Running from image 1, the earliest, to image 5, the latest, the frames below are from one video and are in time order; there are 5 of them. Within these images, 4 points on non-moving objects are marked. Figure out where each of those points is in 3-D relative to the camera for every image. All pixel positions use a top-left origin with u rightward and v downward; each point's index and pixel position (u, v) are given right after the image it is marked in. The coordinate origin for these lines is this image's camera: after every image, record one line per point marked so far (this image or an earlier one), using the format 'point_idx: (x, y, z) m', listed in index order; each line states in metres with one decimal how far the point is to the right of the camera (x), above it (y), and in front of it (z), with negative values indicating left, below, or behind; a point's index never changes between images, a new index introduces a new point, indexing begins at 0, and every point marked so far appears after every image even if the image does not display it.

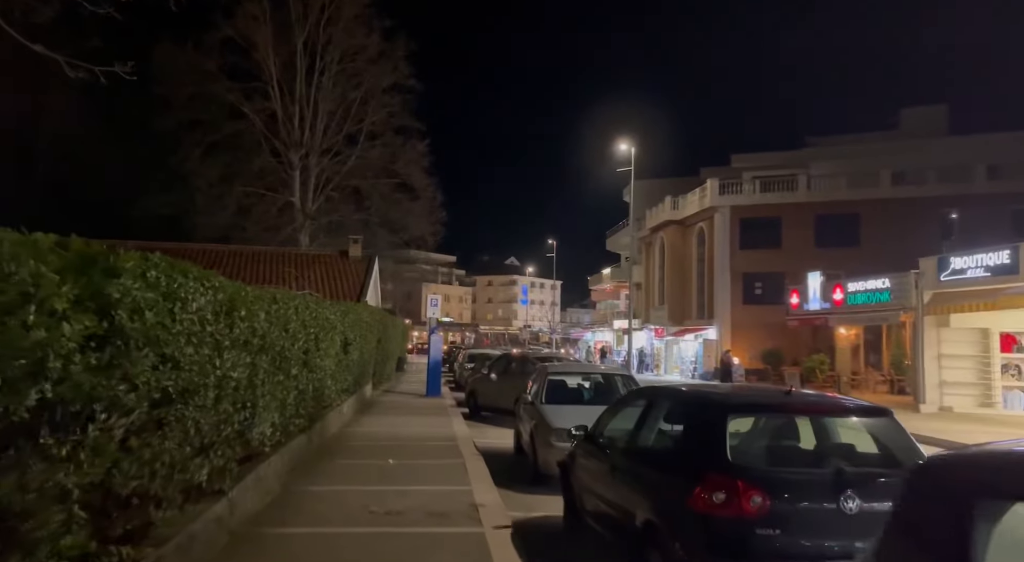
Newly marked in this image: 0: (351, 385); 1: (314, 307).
0: (-4.0, -2.6, +18.2) m
1: (-3.1, -0.4, +11.5) m
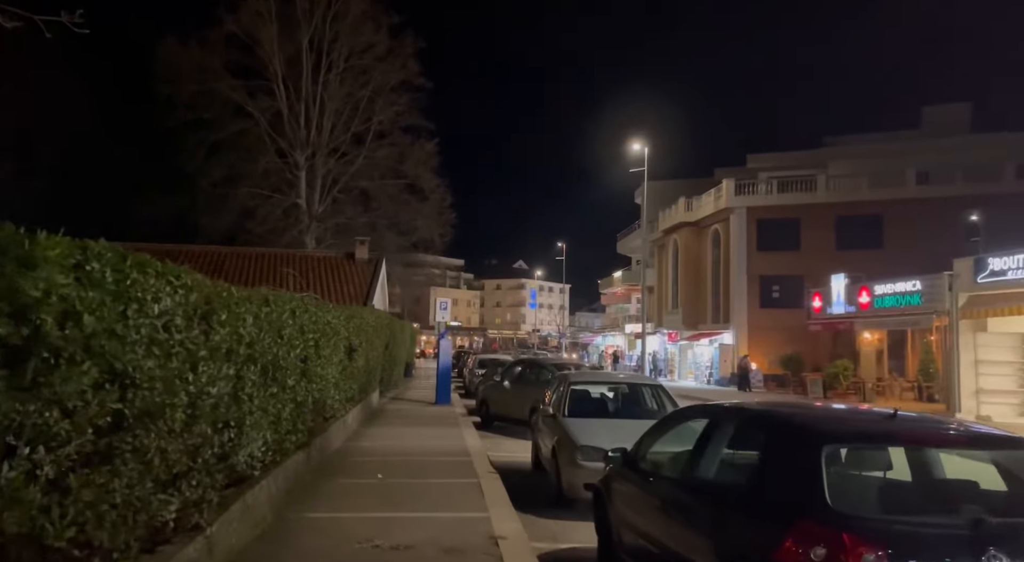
0: (-3.7, -2.7, +17.1) m
1: (-2.9, -0.4, +10.4) m
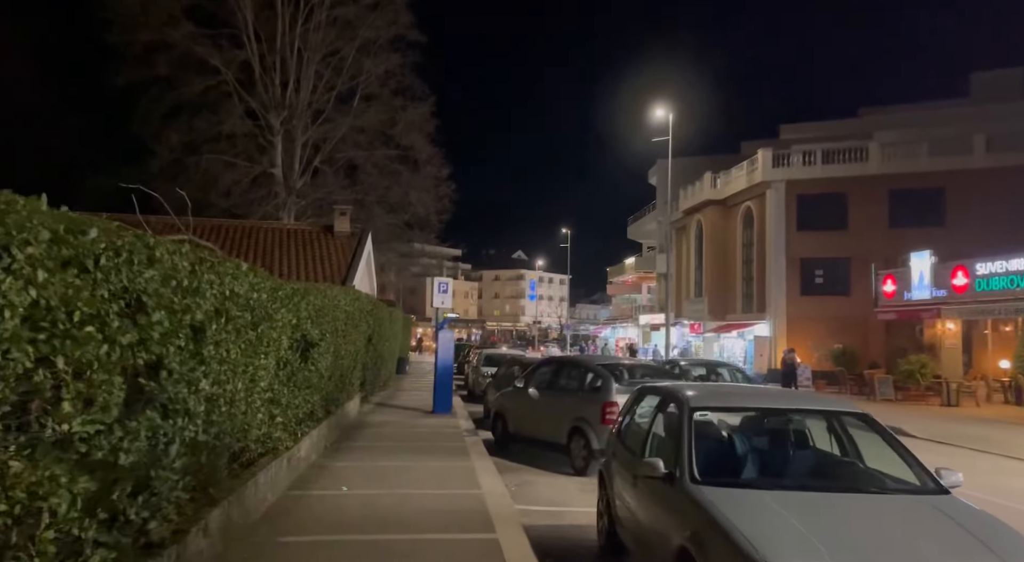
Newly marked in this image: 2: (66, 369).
0: (-3.2, -2.1, +11.8) m
1: (-2.3, +0.1, +5.1) m
2: (-2.1, -0.4, +3.5) m
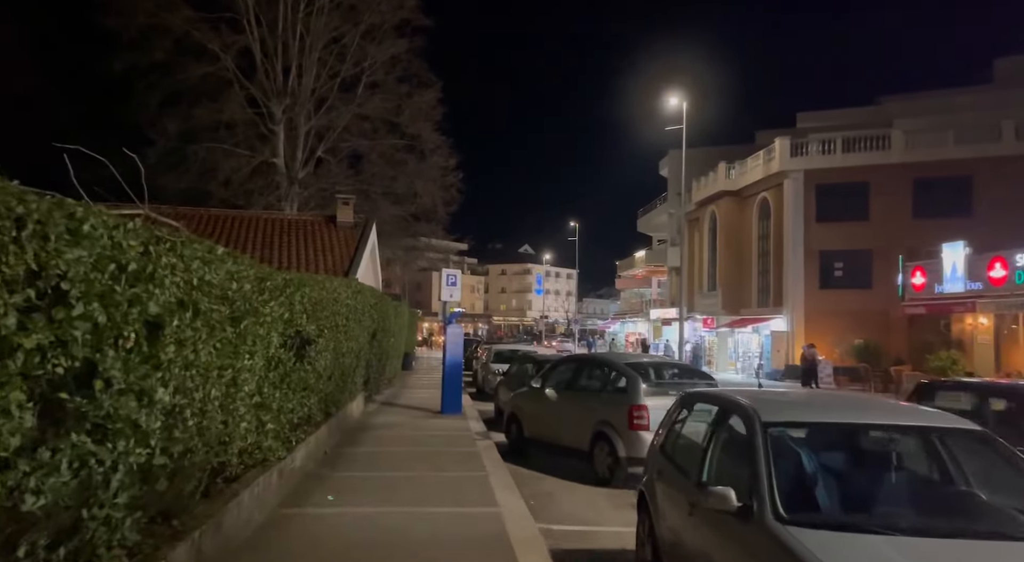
0: (-2.9, -1.9, +10.7) m
1: (-2.1, +0.2, +4.0) m
2: (-1.9, -0.3, +2.4) m
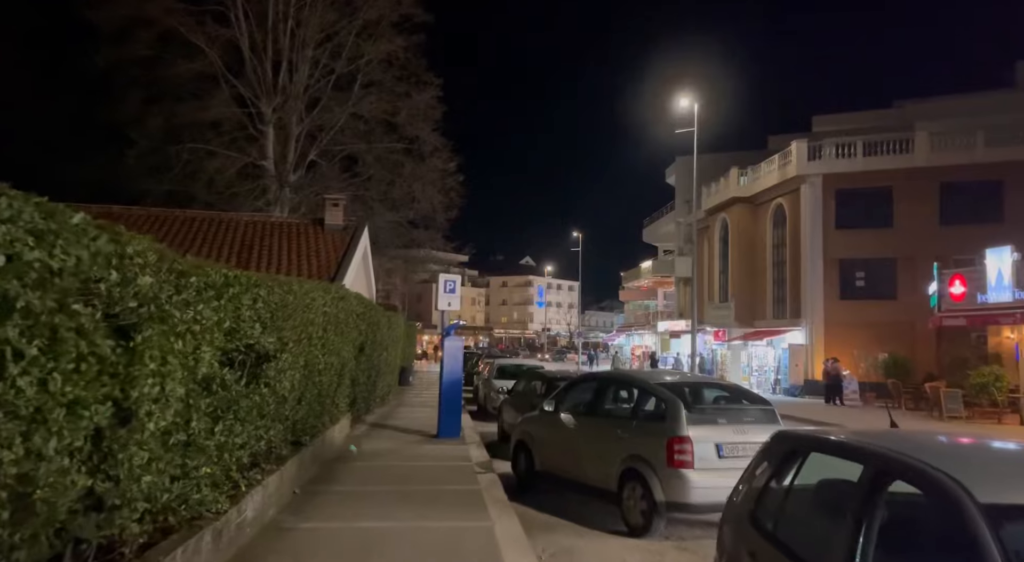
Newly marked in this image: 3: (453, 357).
0: (-2.8, -2.0, +8.7) m
1: (-2.0, +0.3, +2.0) m
2: (-1.8, -0.2, +0.4) m
3: (-1.3, -1.6, +15.7) m
